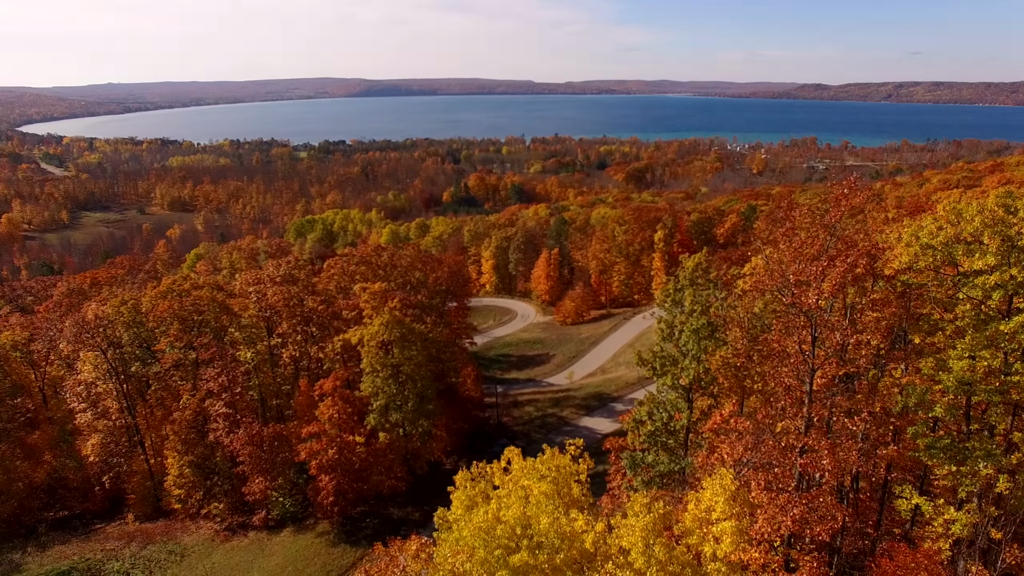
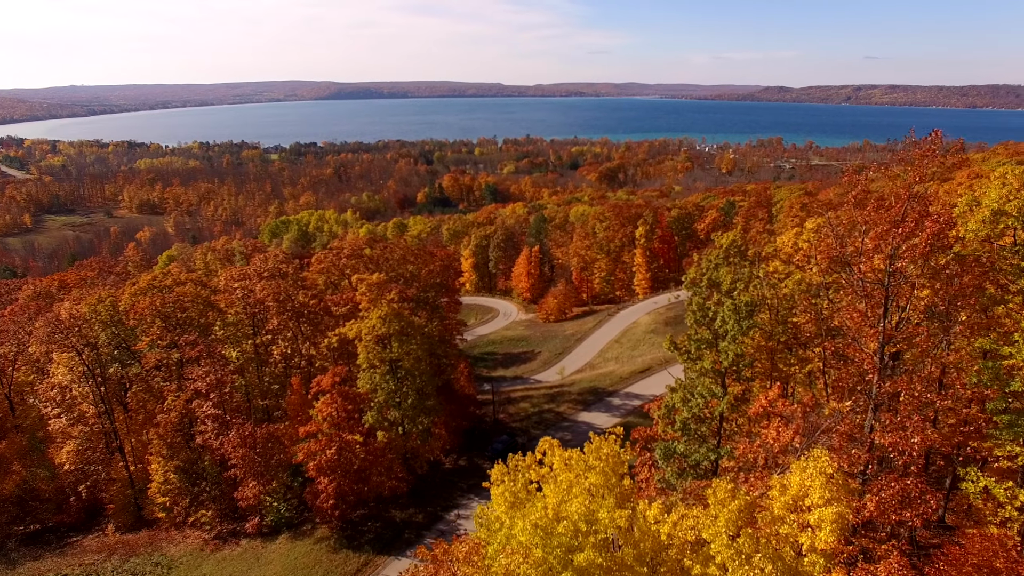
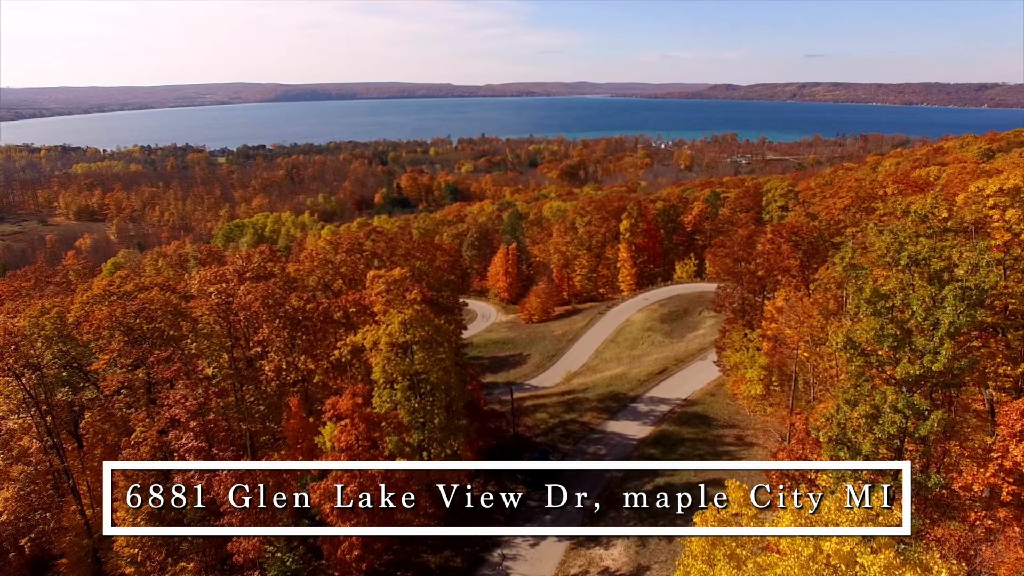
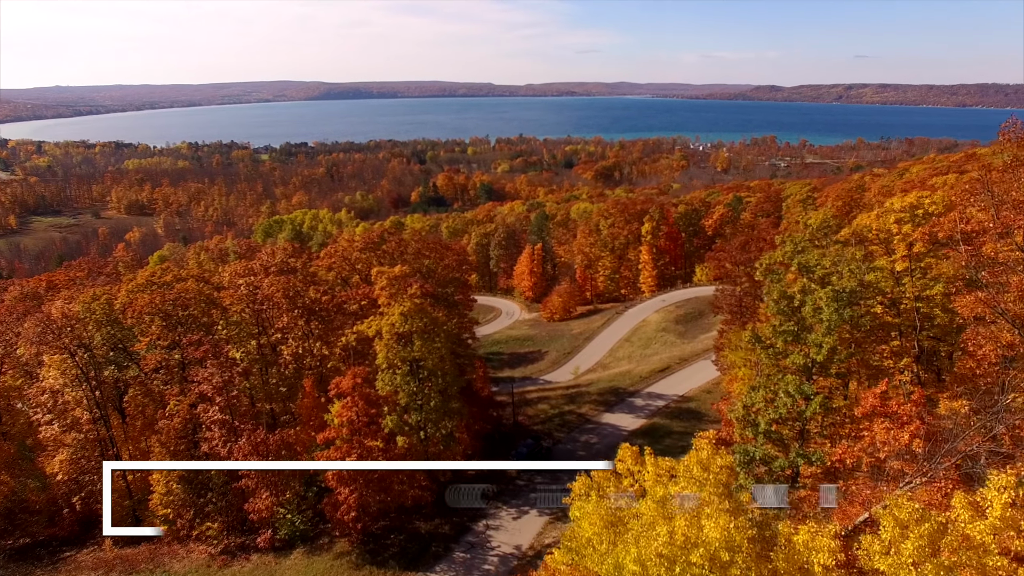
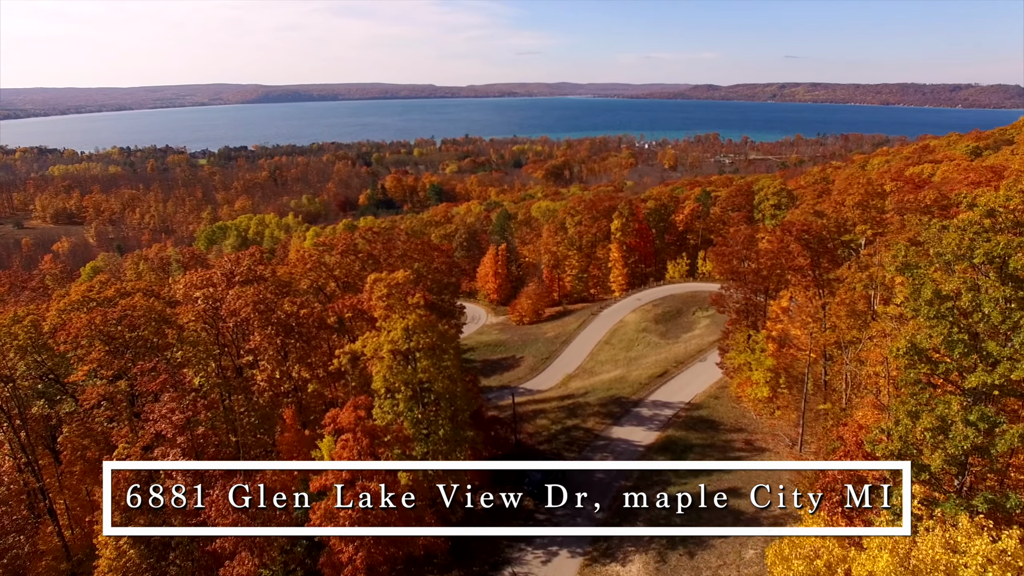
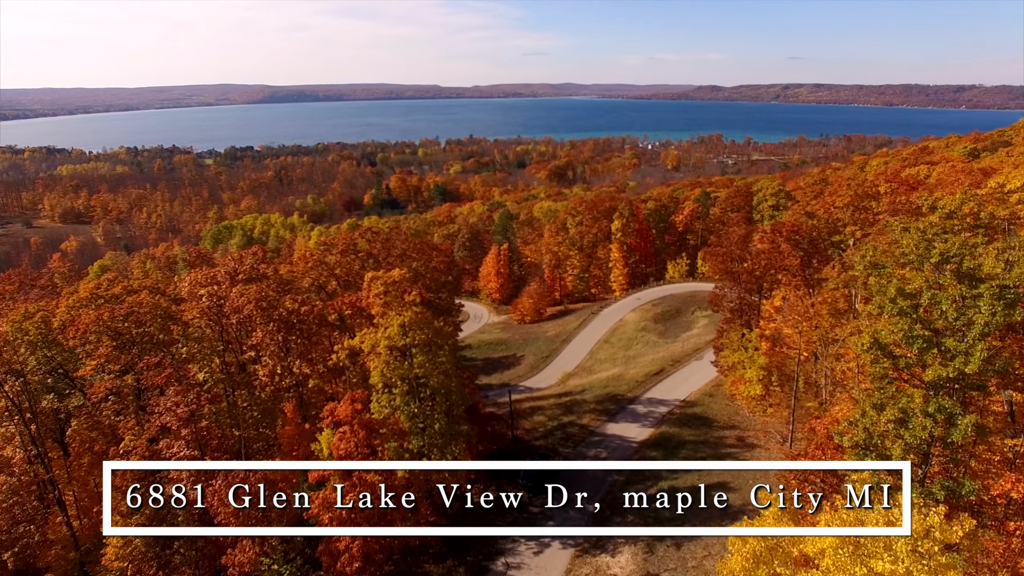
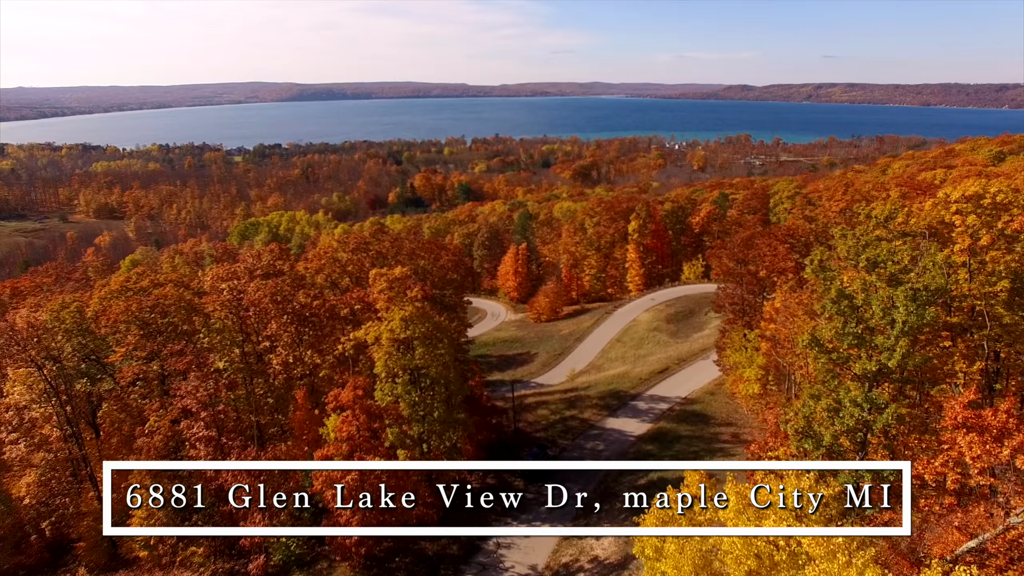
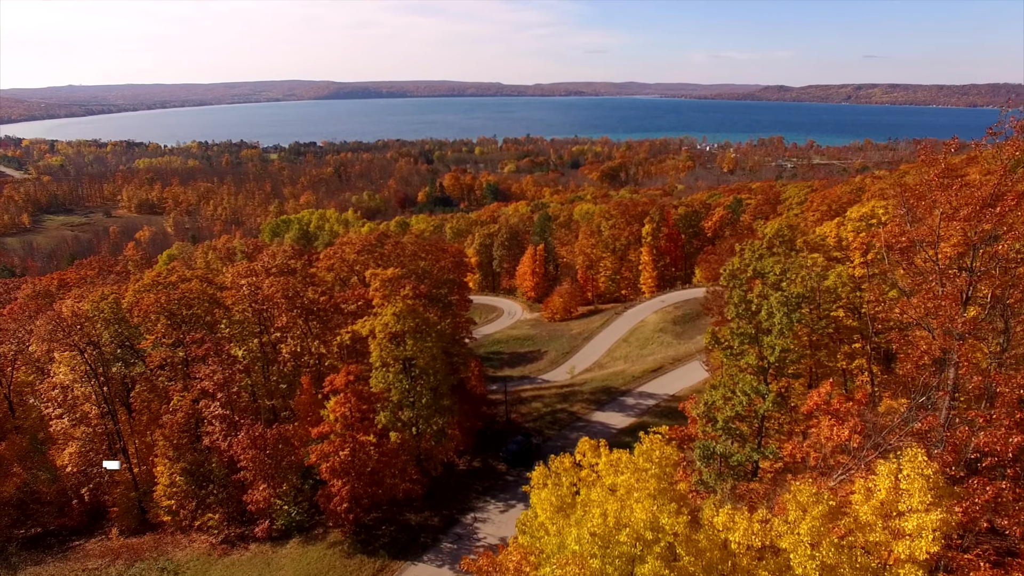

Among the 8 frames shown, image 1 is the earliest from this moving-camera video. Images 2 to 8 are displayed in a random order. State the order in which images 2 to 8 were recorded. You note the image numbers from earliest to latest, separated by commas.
2, 8, 4, 7, 3, 6, 5
